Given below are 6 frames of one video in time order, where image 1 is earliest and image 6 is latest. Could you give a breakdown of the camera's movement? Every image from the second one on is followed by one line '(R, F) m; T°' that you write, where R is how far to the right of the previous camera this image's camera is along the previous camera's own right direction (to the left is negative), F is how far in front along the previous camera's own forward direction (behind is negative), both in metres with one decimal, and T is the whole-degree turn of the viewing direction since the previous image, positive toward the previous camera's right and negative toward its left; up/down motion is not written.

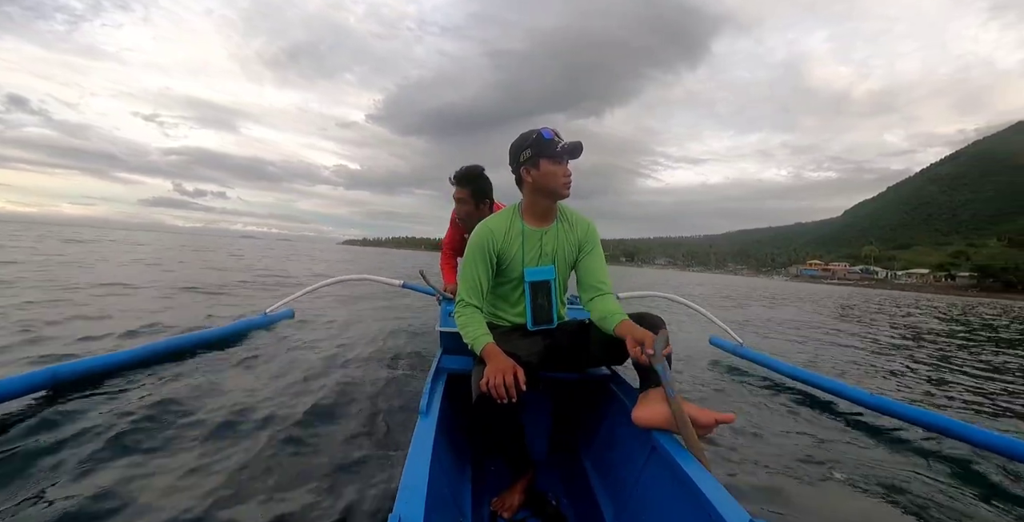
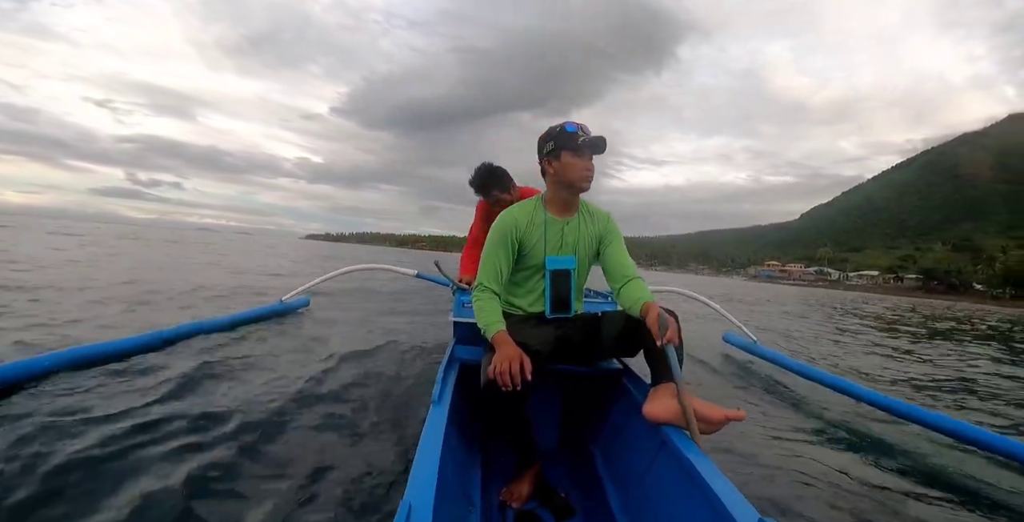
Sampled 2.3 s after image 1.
(-0.5, -0.1) m; +4°
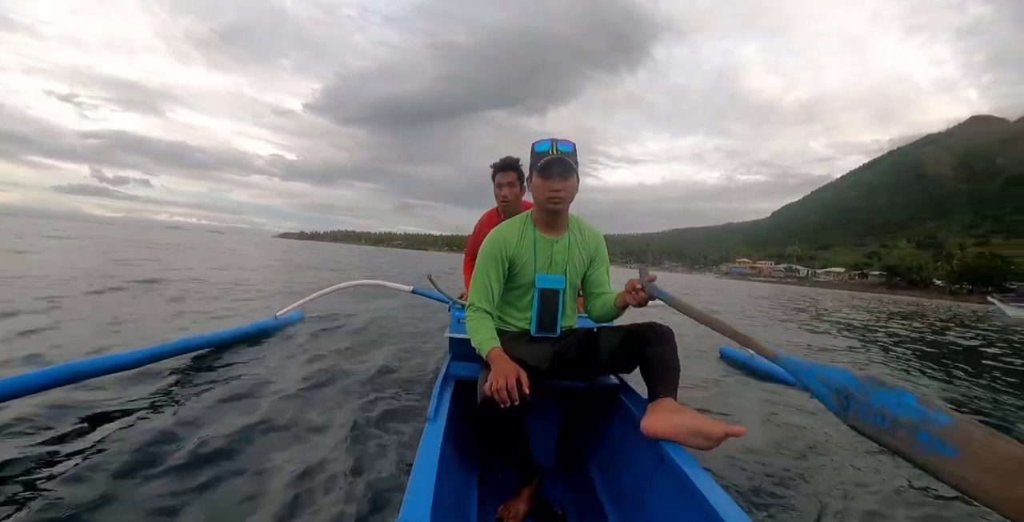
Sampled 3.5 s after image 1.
(-0.2, -0.1) m; +2°
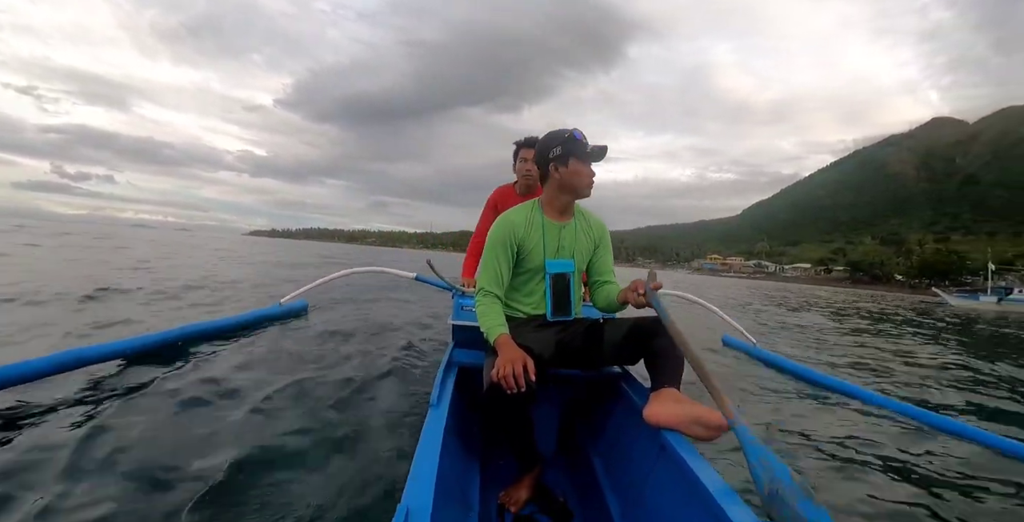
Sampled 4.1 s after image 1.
(-0.3, +0.1) m; +2°
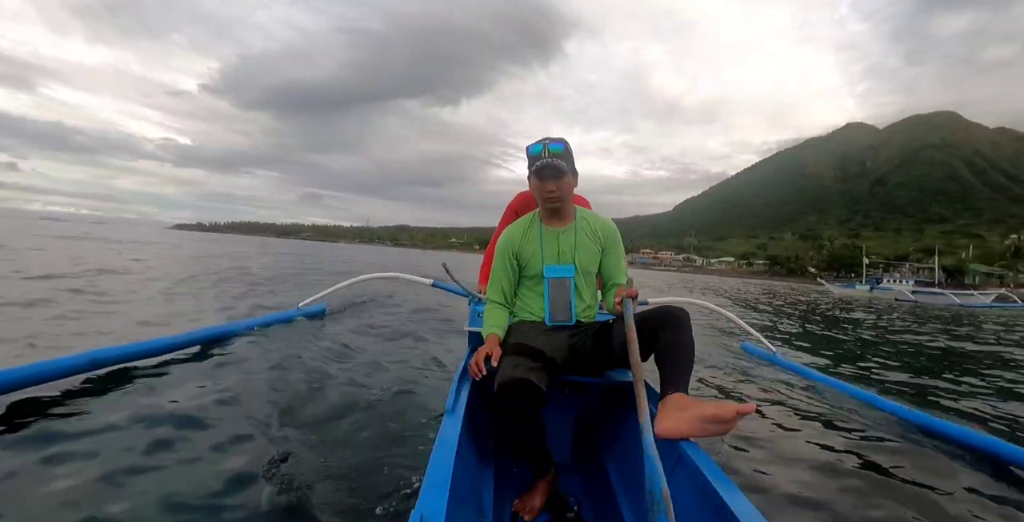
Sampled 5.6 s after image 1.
(-0.4, -0.1) m; +6°
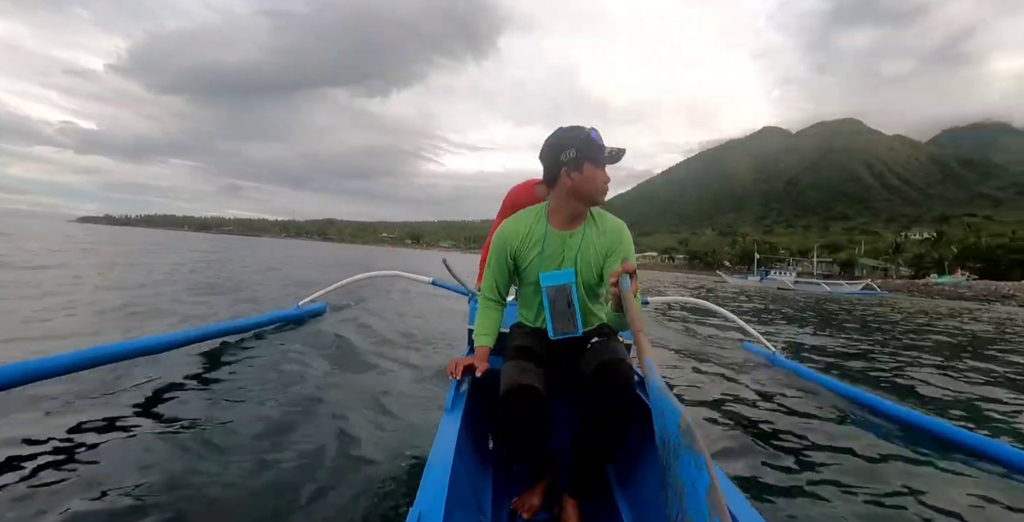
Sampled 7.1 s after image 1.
(+0.5, -0.9) m; +8°
